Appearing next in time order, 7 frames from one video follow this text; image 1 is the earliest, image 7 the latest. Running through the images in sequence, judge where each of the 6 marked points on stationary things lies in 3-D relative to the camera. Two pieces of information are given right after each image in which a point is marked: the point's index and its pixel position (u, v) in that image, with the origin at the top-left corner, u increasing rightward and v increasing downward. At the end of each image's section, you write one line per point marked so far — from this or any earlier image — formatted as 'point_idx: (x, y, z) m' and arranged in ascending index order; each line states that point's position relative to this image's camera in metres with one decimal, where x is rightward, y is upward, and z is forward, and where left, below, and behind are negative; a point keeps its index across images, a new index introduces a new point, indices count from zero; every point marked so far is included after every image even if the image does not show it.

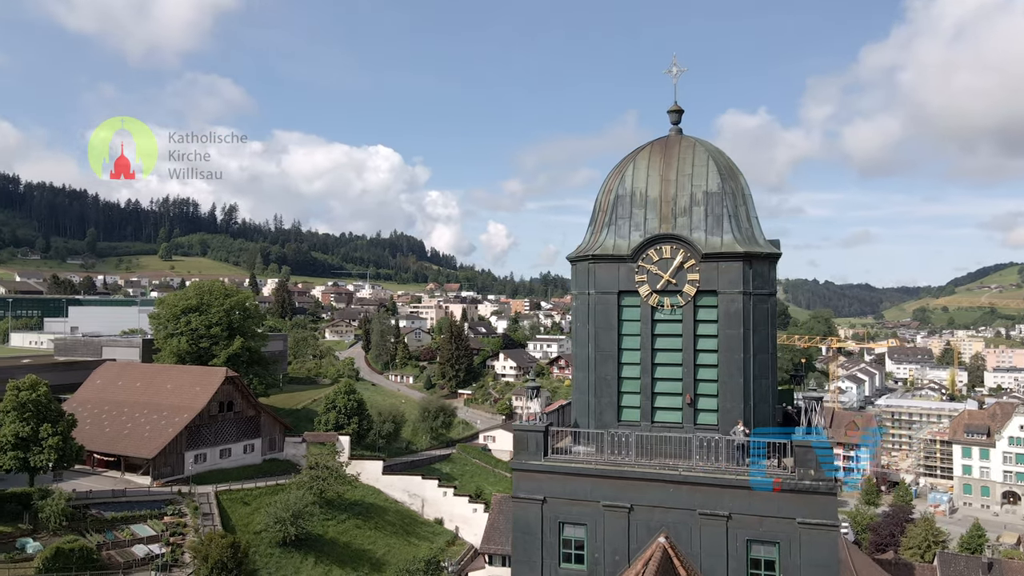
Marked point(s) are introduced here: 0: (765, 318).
0: (+4.4, -0.5, +12.7) m
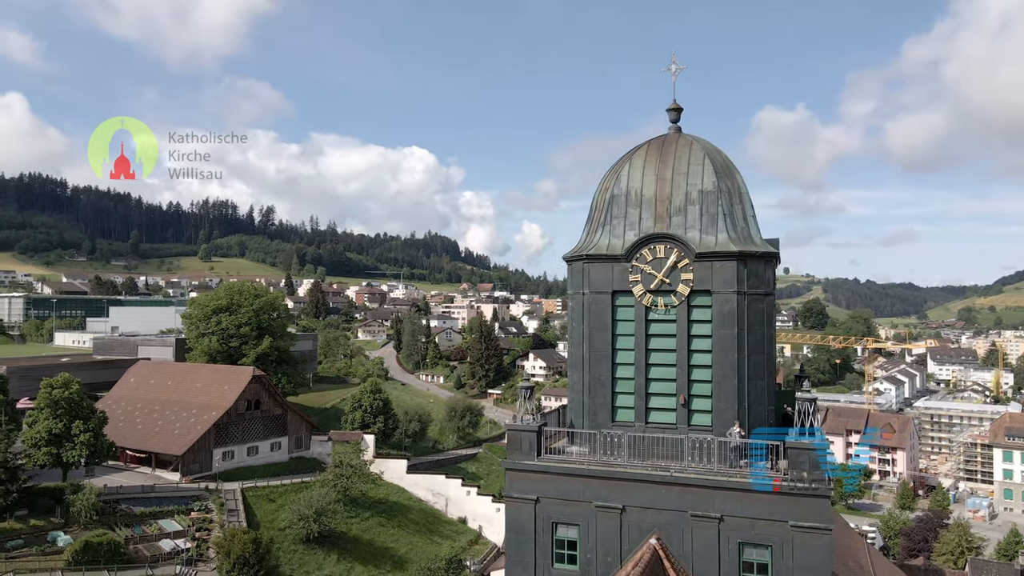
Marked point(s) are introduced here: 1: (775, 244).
0: (+4.3, -0.5, +12.5) m
1: (+4.8, +0.8, +13.5) m
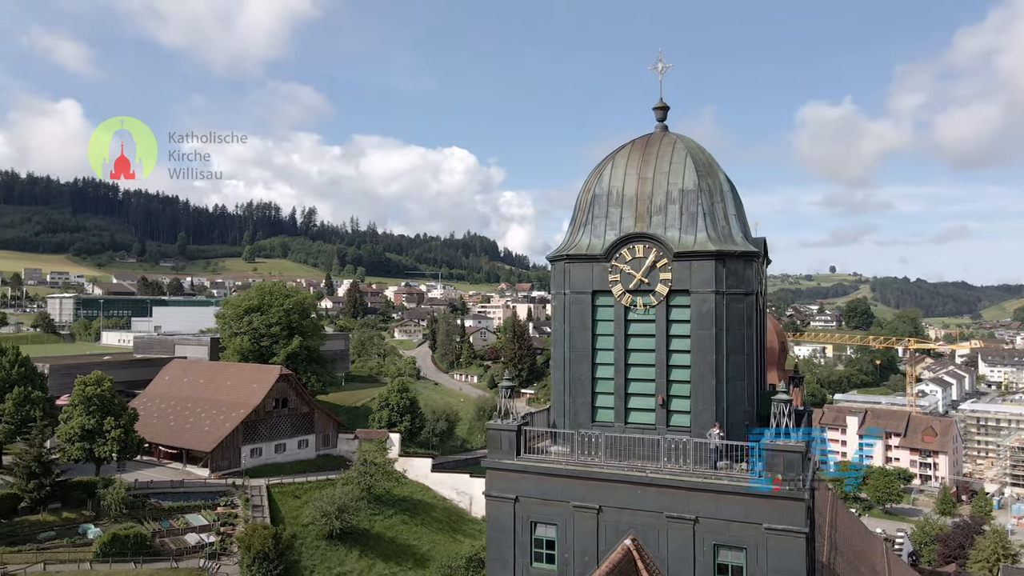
0: (+3.9, -0.5, +12.4) m
1: (+4.5, +0.8, +13.3) m
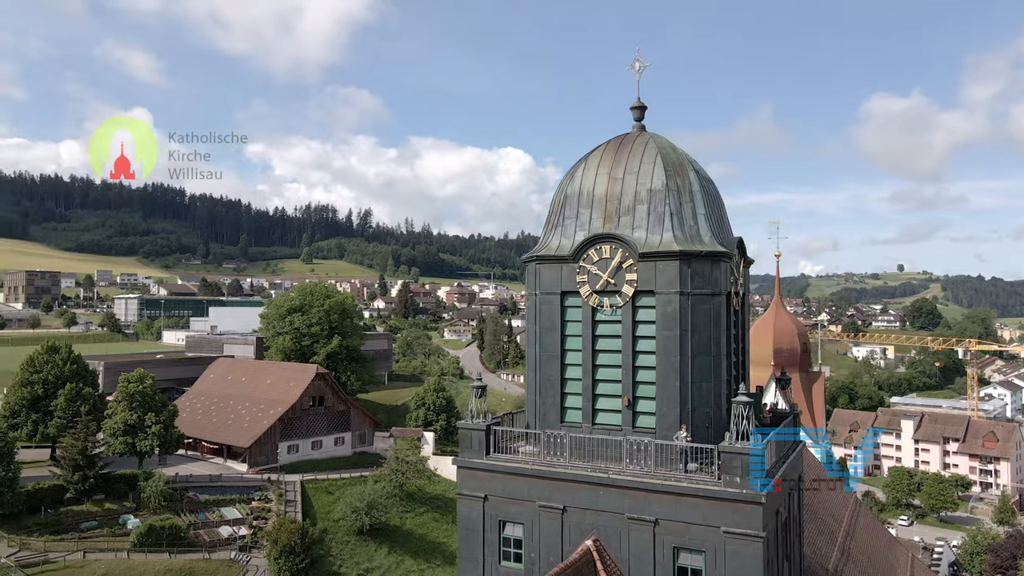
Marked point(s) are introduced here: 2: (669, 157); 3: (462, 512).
0: (+3.3, -0.5, +12.2) m
1: (+3.9, +0.8, +13.1) m
2: (+2.8, +2.4, +13.2) m
3: (-0.9, -4.1, +13.3) m
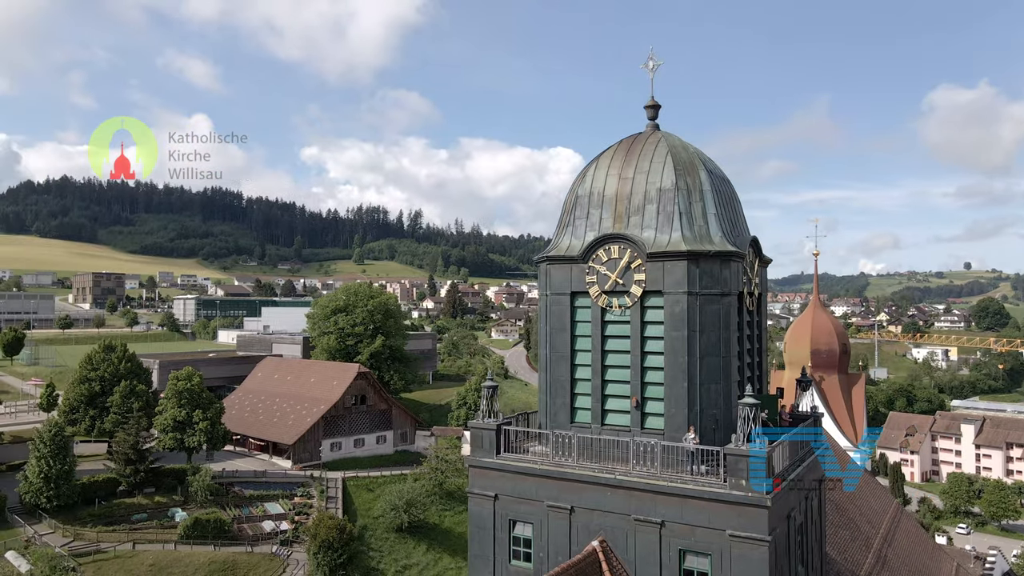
0: (+3.4, -0.5, +12.1) m
1: (+4.1, +0.8, +12.9) m
2: (+3.0, +2.4, +13.1) m
3: (-0.7, -4.1, +13.4) m
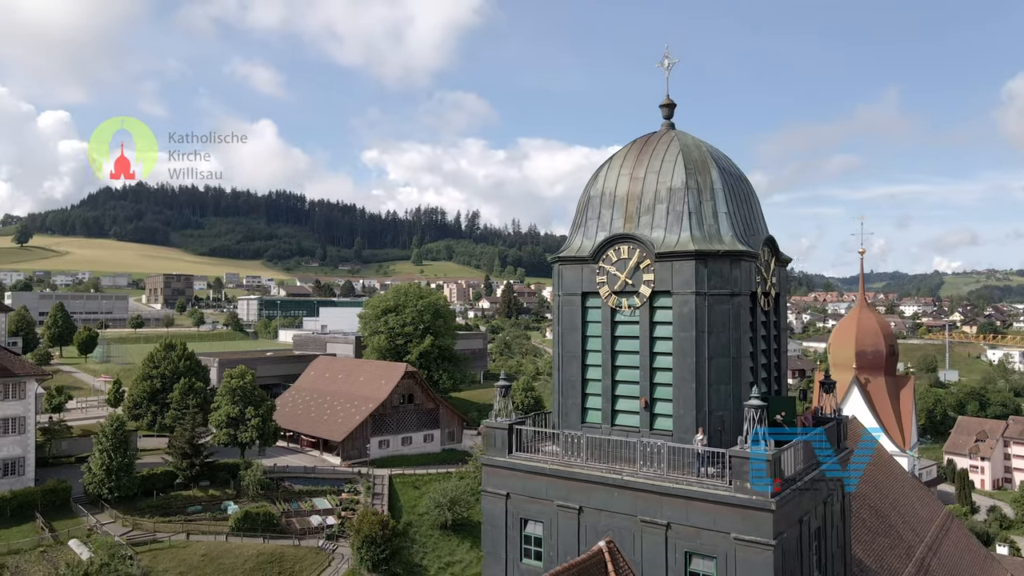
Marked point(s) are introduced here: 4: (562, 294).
0: (+3.5, -0.5, +11.9) m
1: (+4.3, +0.8, +12.7) m
2: (+3.2, +2.4, +12.9) m
3: (-0.5, -4.1, +13.6) m
4: (+0.9, -0.1, +13.5) m
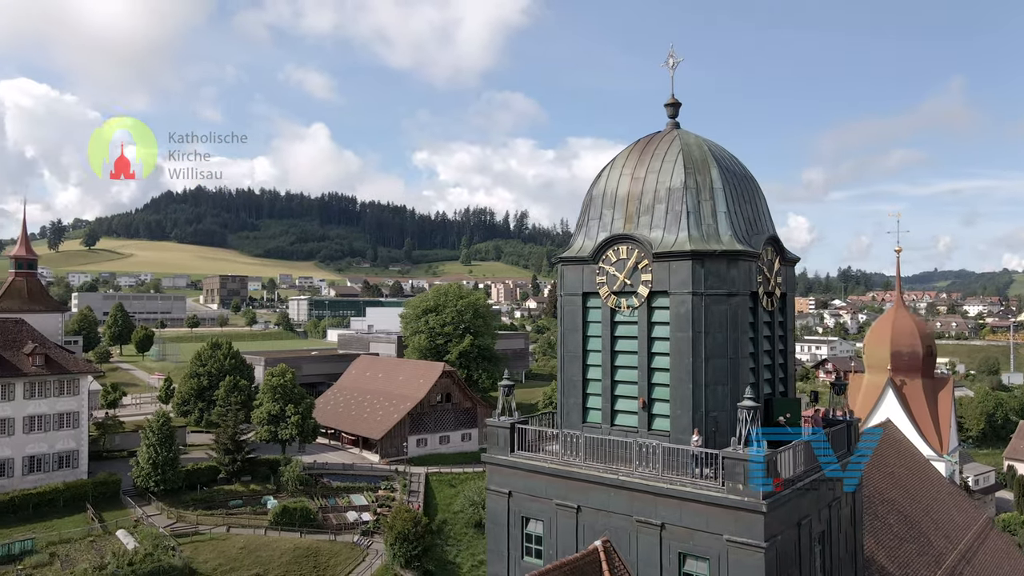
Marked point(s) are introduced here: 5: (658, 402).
0: (+3.4, -0.5, +11.8) m
1: (+4.2, +0.8, +12.6) m
2: (+3.2, +2.4, +12.9) m
3: (-0.4, -4.1, +13.7) m
4: (+1.0, -0.1, +13.5) m
5: (+2.5, -1.9, +12.3) m
